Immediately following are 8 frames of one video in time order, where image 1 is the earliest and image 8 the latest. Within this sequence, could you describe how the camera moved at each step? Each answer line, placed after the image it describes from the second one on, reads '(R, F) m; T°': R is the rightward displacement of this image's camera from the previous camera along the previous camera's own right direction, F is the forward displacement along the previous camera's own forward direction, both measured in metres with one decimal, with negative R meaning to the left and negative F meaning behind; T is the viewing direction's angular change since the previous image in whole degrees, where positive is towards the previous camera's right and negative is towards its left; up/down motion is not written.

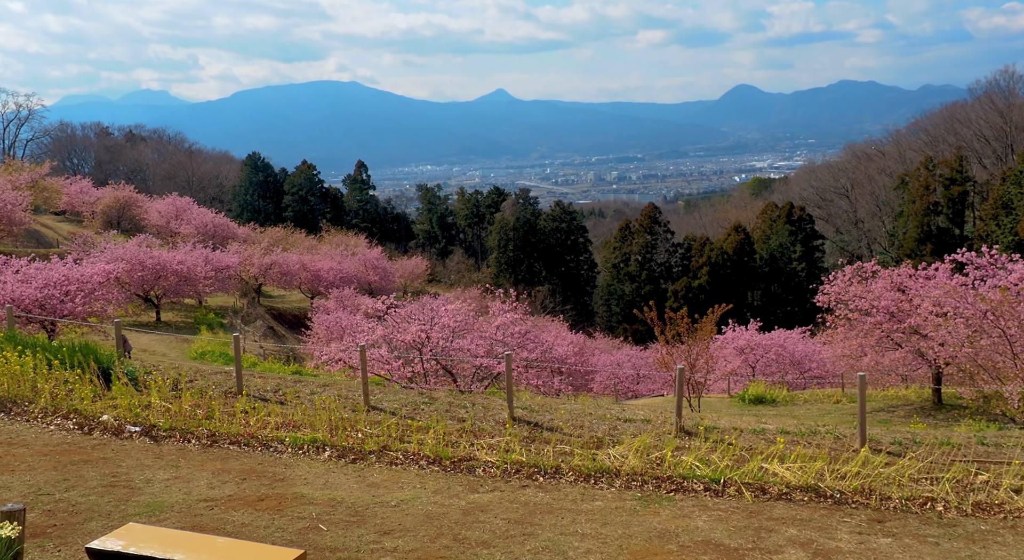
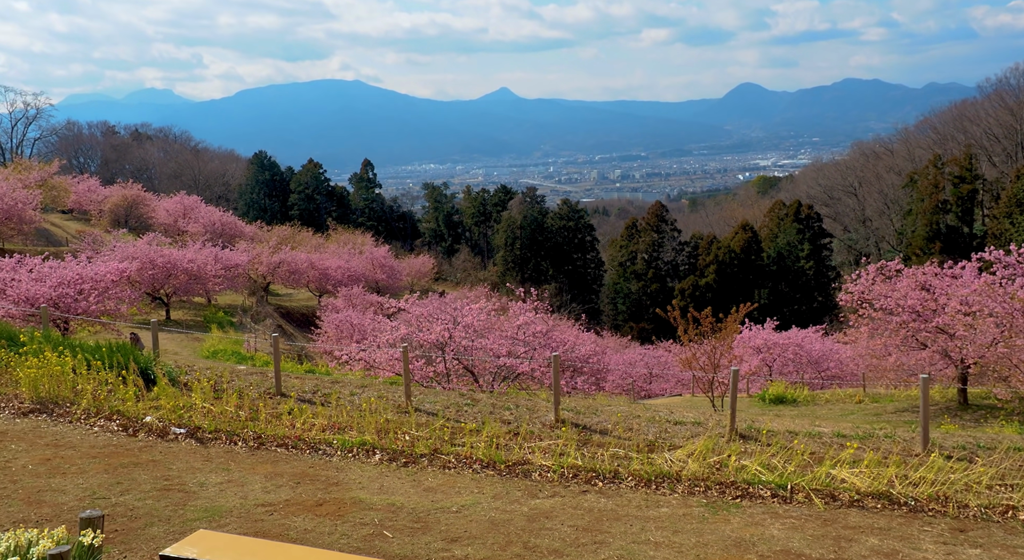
(-0.3, +0.1) m; -1°
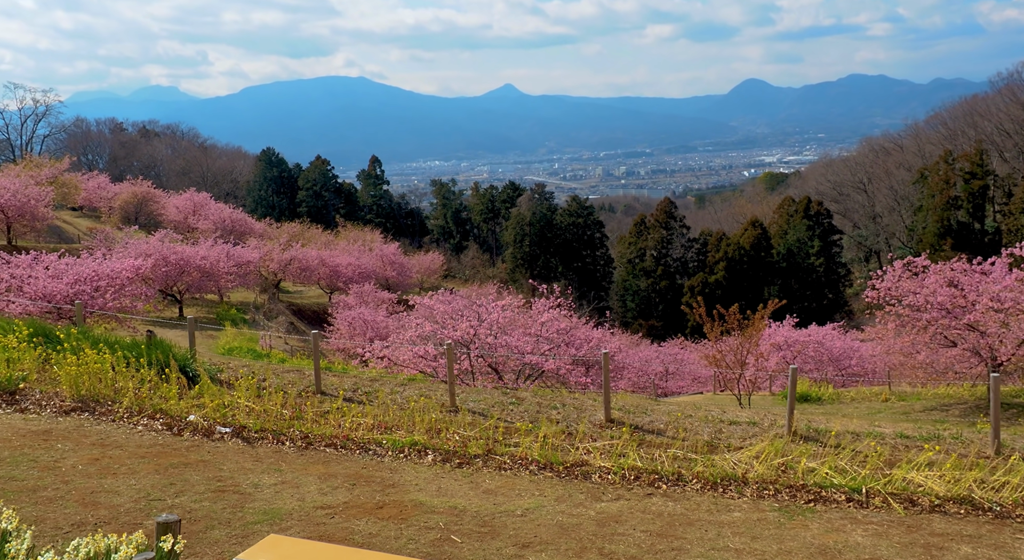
(-0.3, +0.2) m; -1°
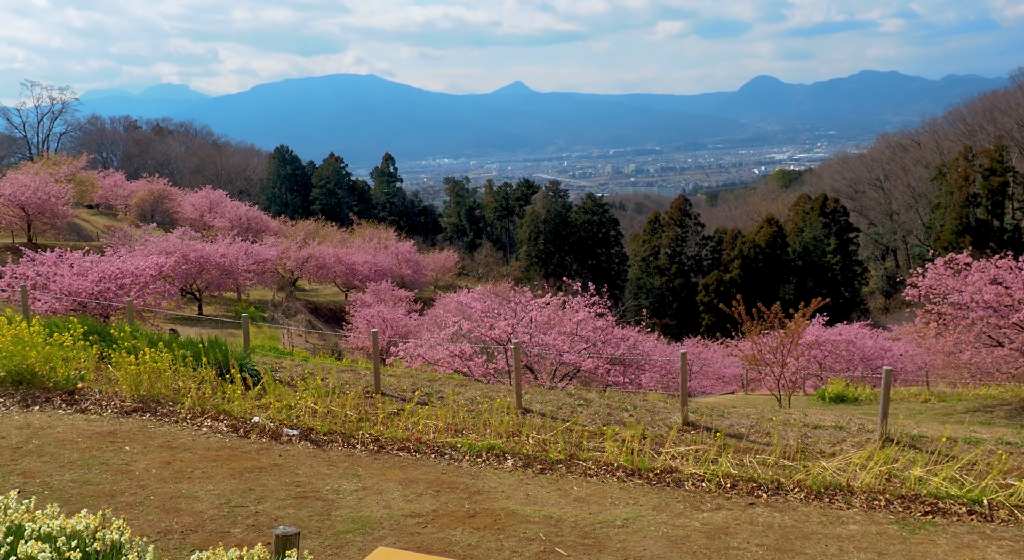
(-0.5, +0.3) m; -2°
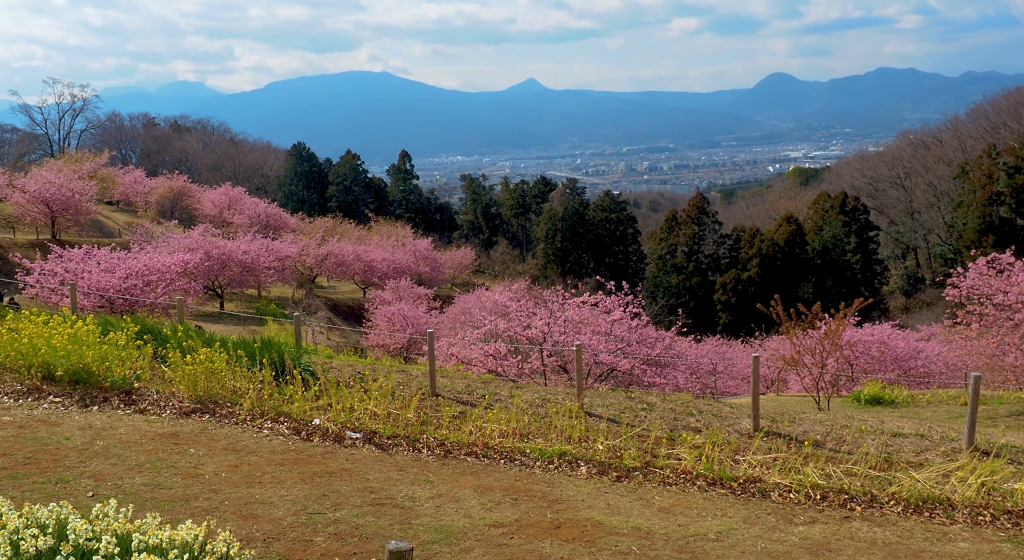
(-0.4, +0.2) m; -2°
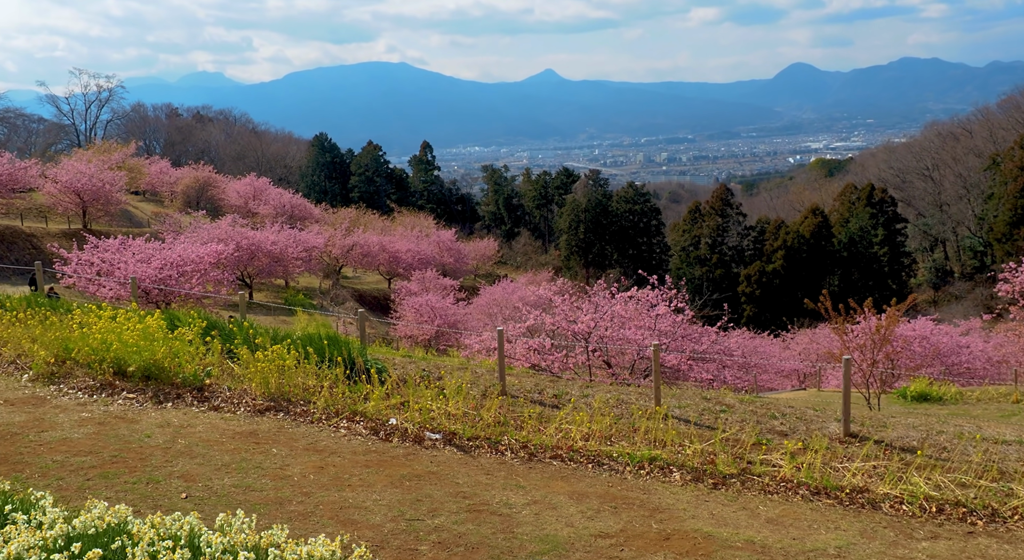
(-0.5, +0.2) m; -2°
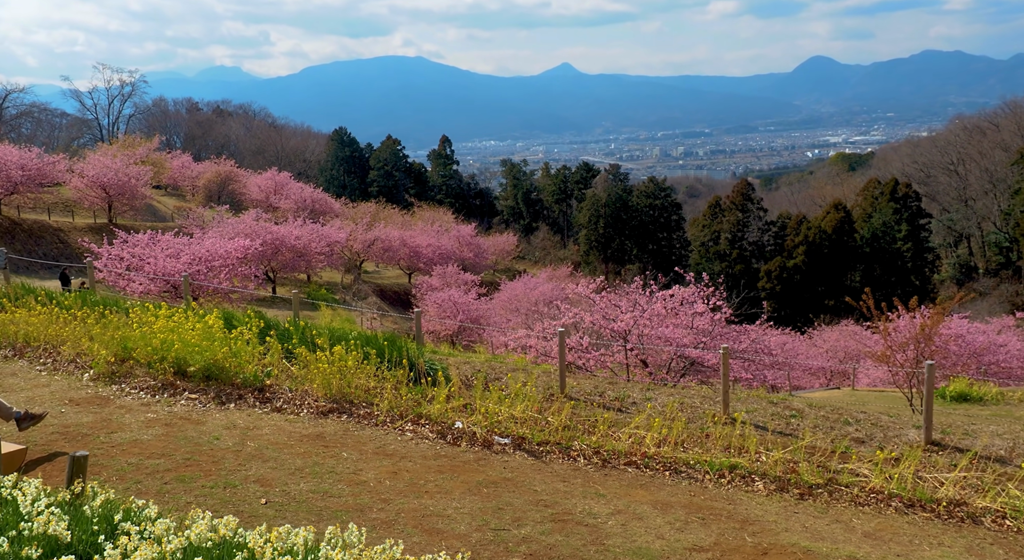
(-0.4, +0.2) m; -2°
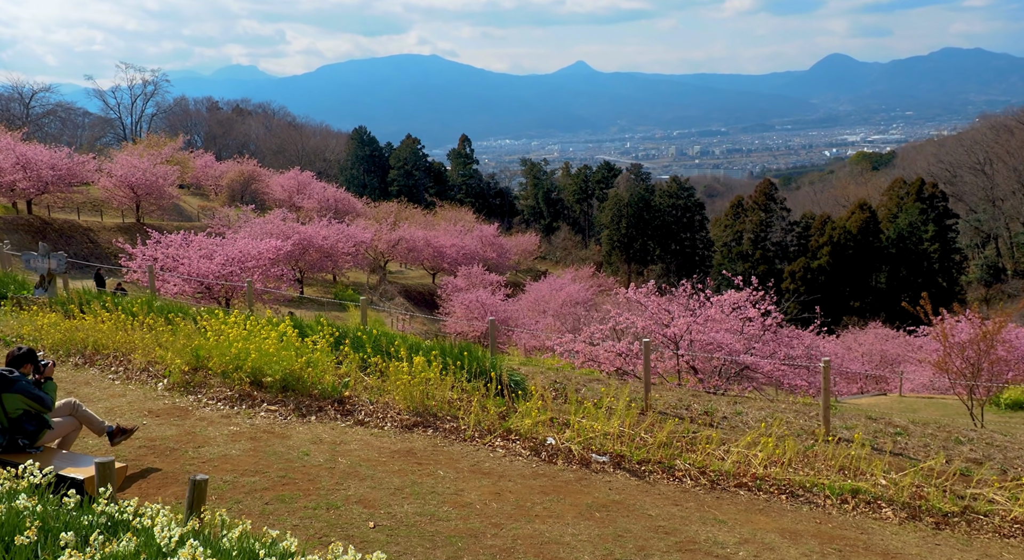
(-0.6, +0.4) m; -2°
